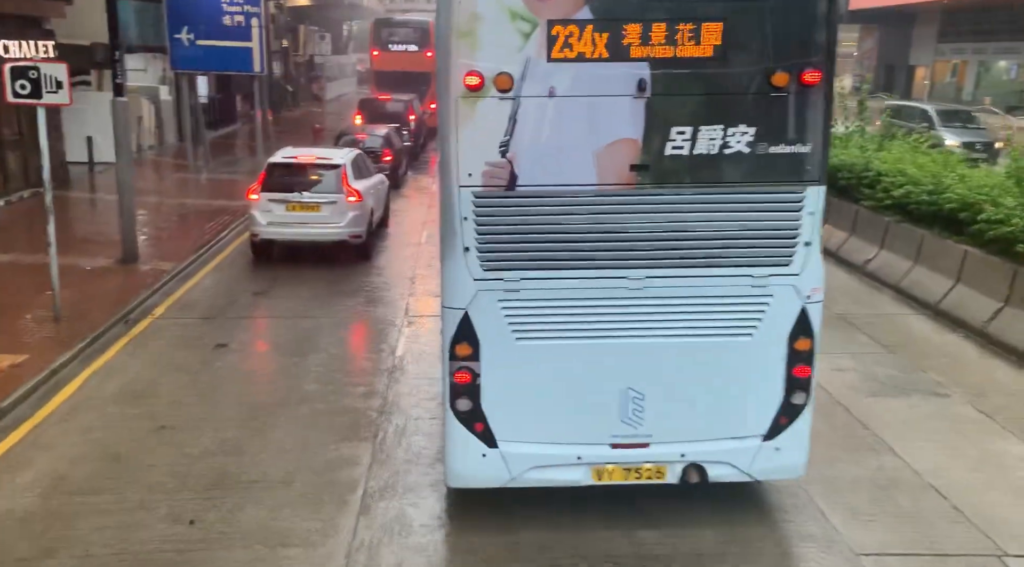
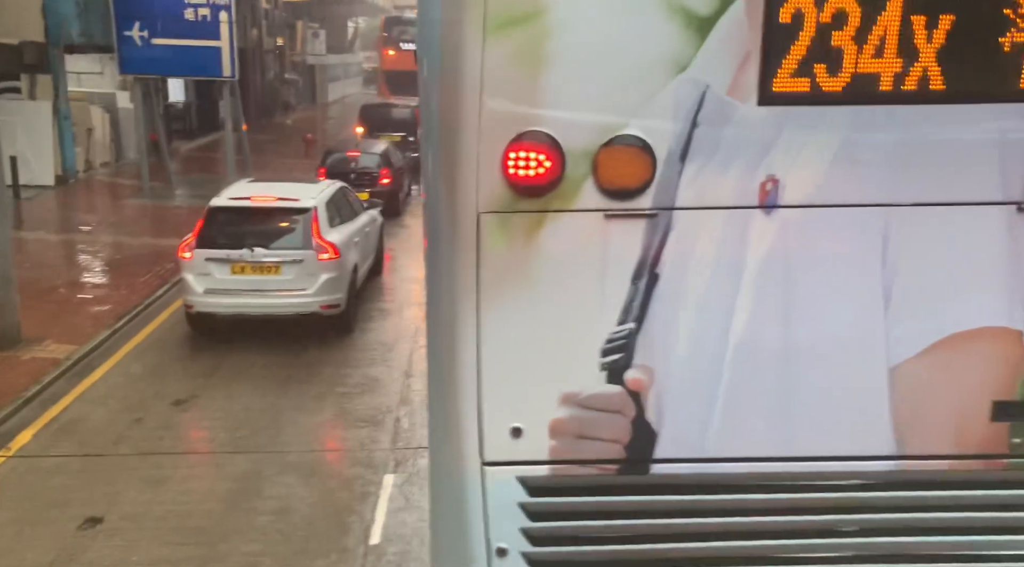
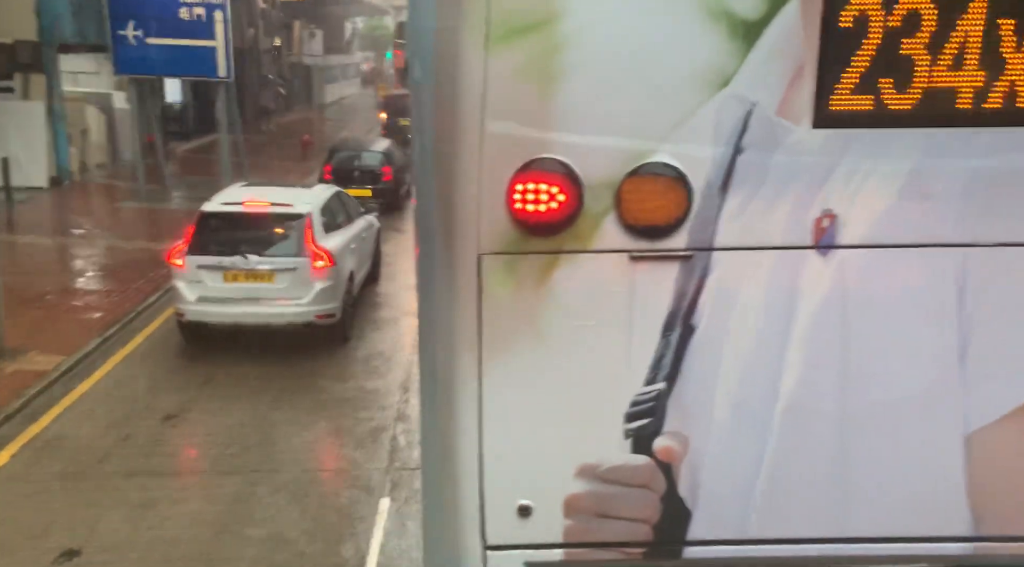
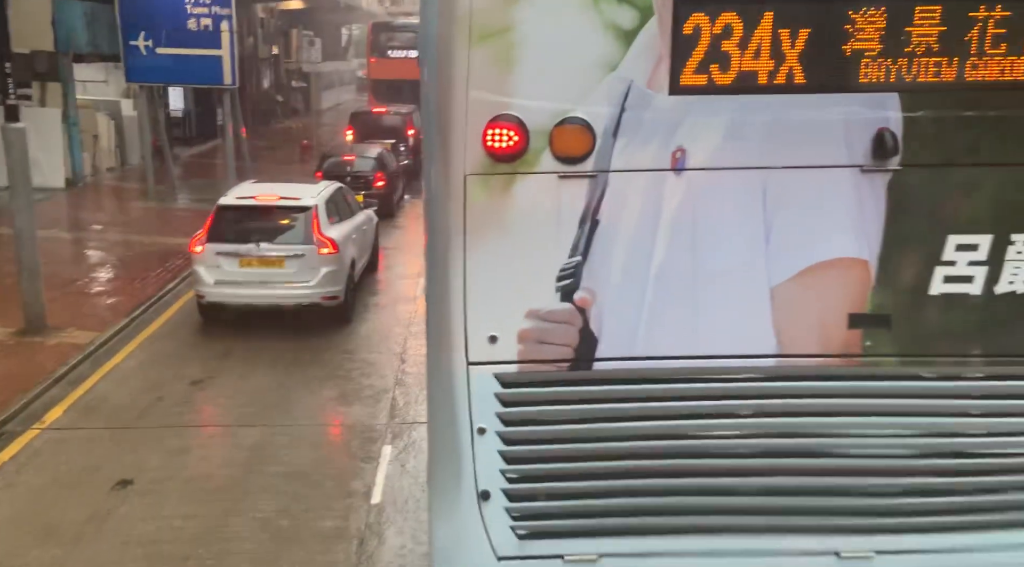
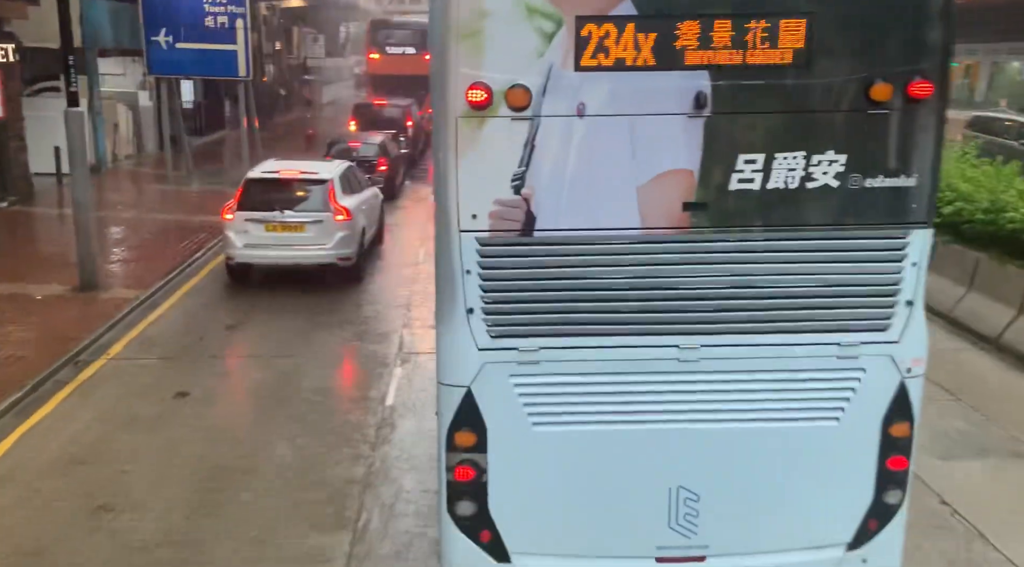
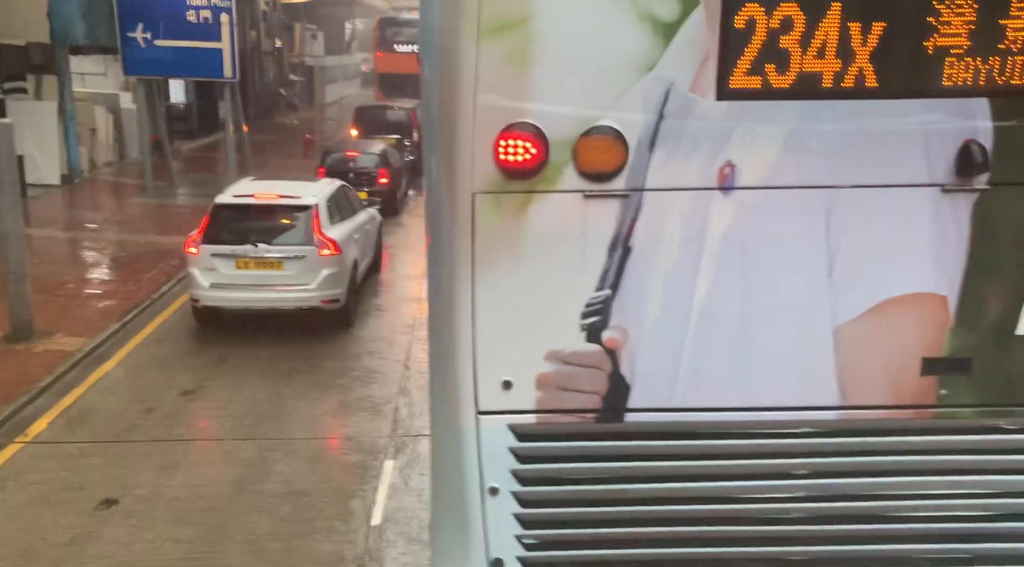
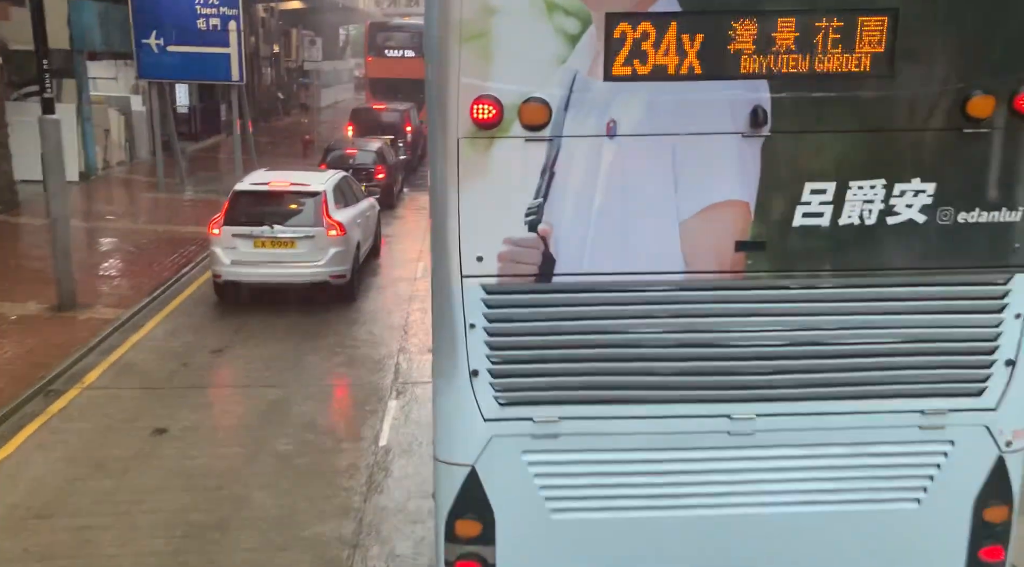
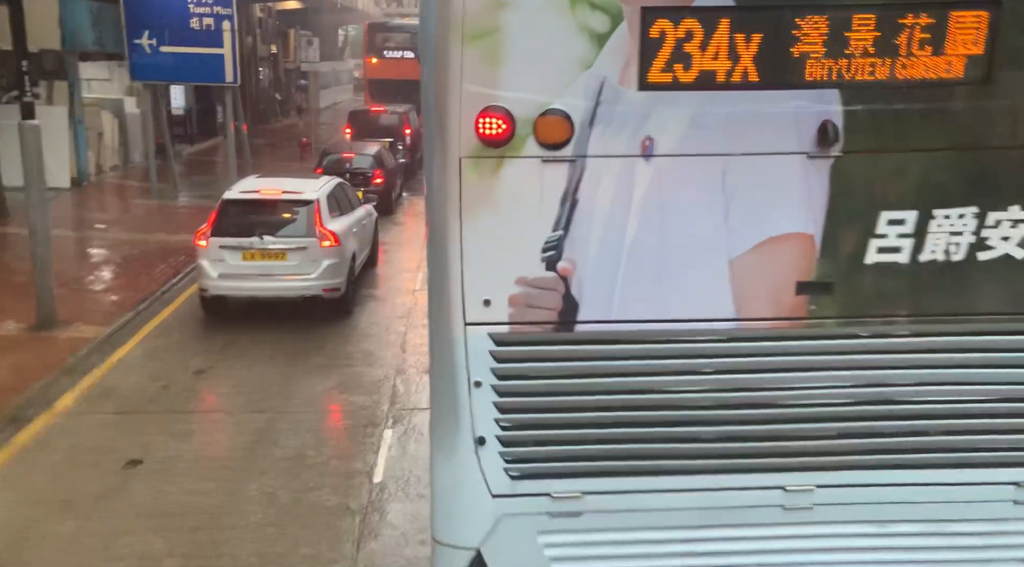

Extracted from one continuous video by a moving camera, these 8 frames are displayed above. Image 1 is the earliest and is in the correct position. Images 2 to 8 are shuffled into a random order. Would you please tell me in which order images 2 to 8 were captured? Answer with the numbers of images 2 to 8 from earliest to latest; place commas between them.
5, 7, 8, 4, 6, 2, 3
